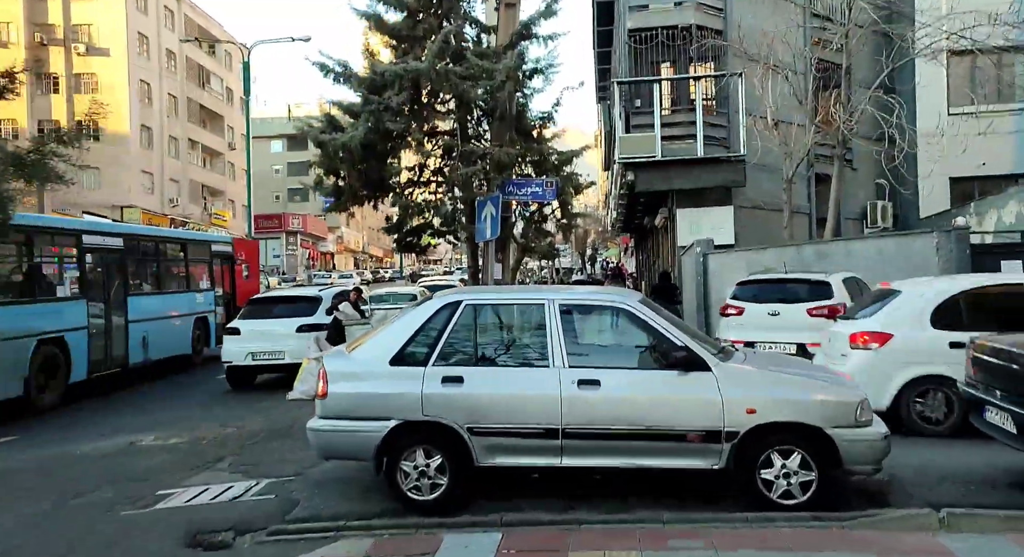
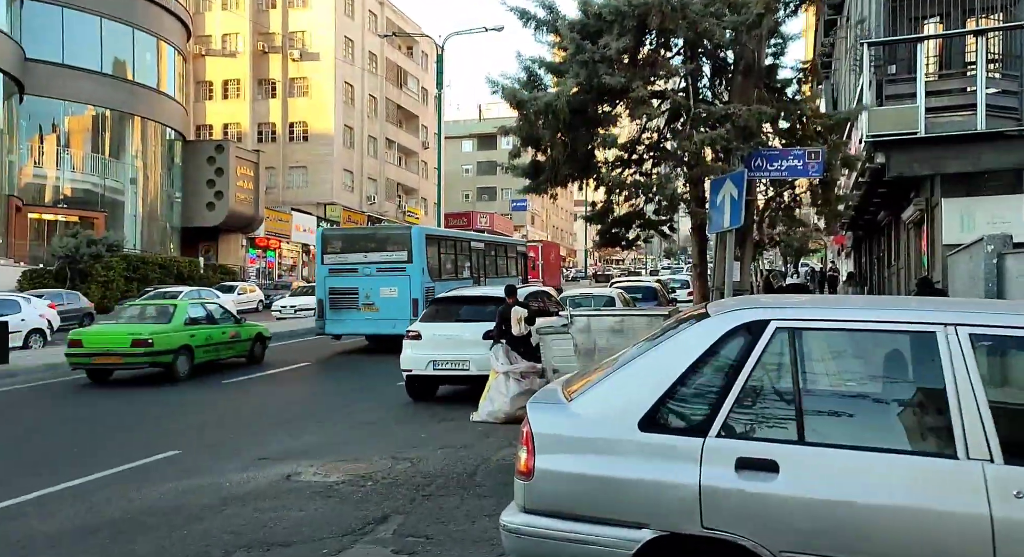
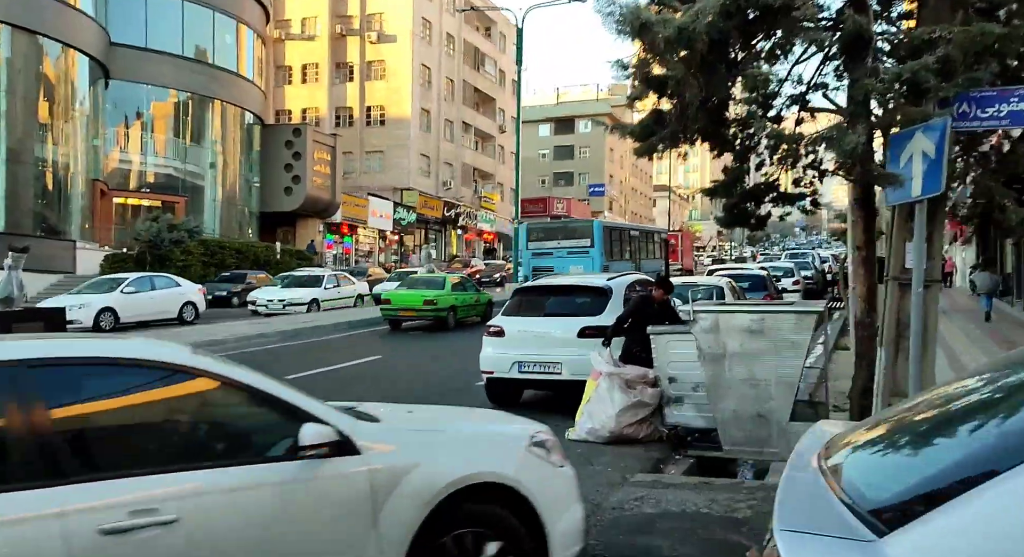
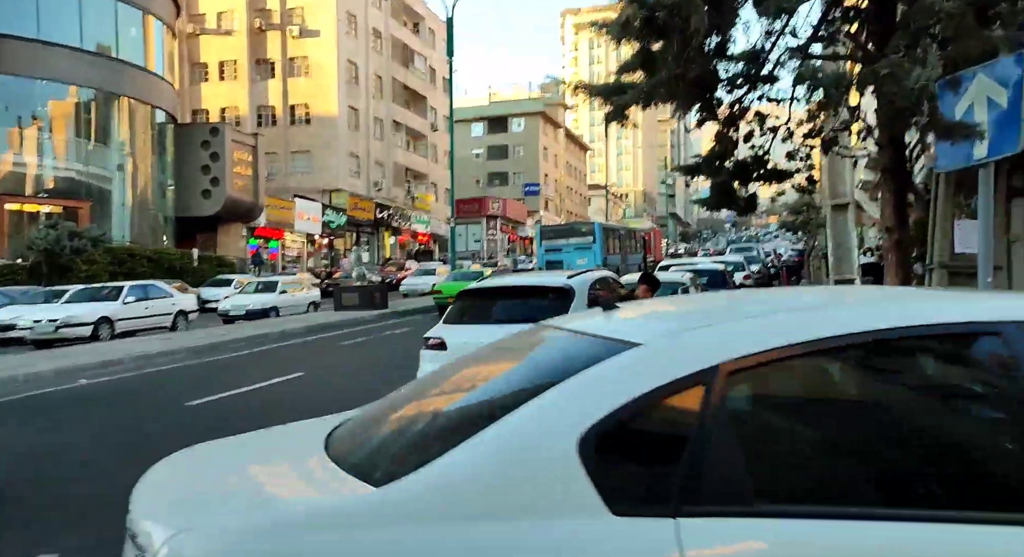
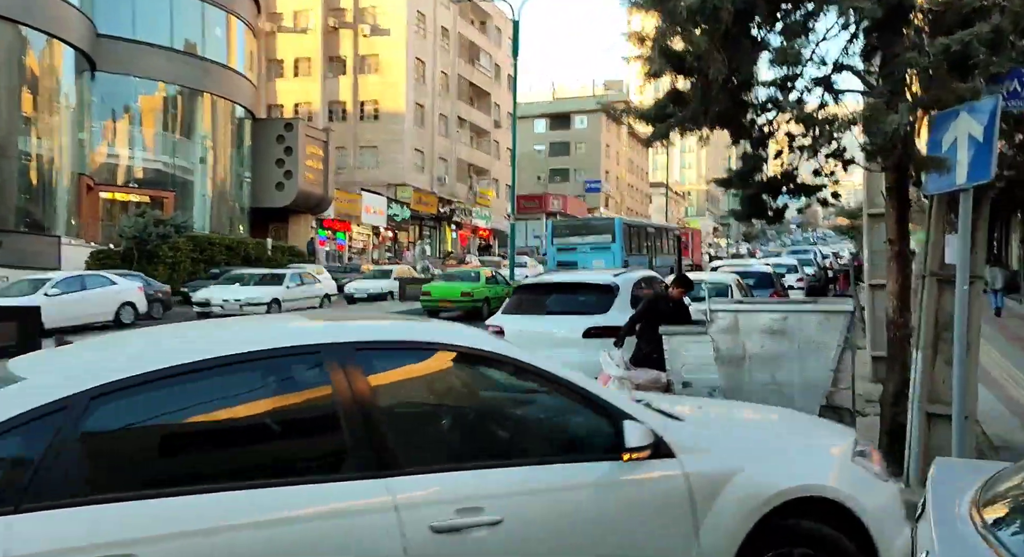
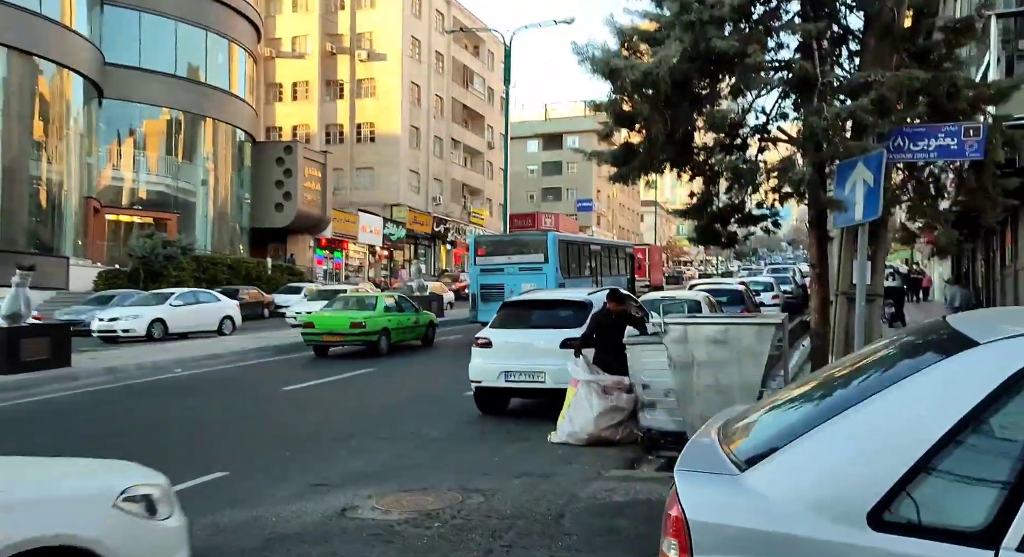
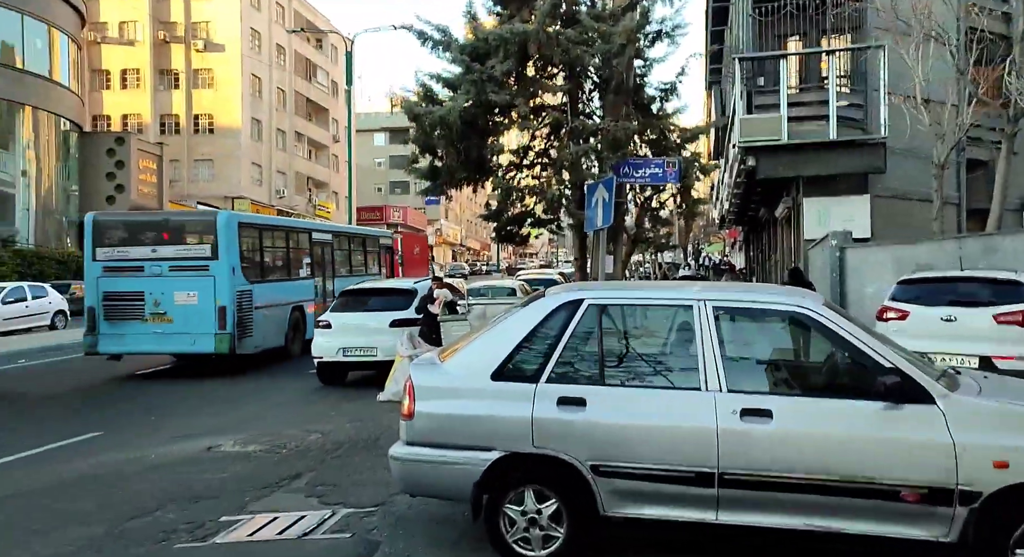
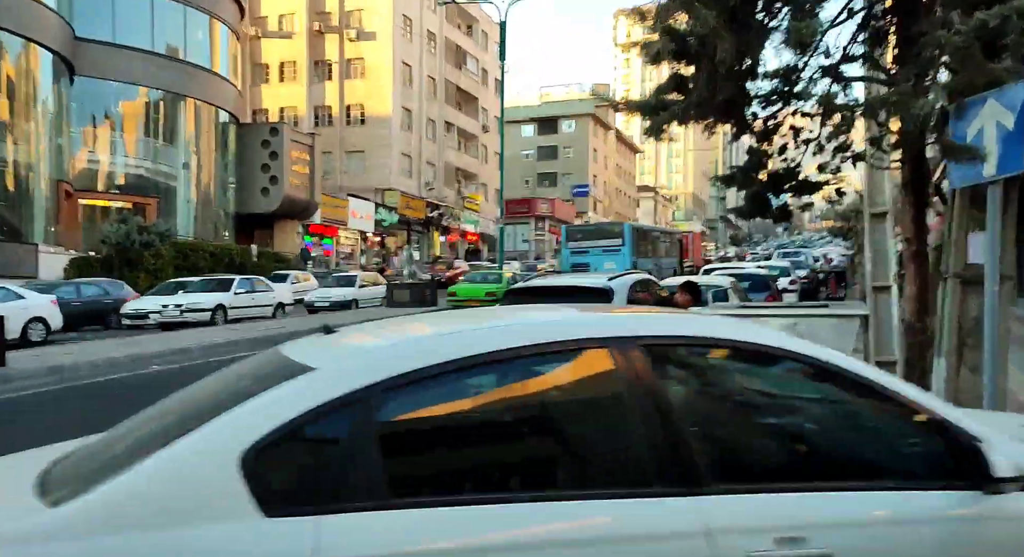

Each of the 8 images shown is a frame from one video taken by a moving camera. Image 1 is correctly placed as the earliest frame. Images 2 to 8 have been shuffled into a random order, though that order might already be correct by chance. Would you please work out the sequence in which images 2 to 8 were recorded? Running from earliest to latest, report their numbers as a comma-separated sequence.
7, 2, 6, 3, 5, 8, 4
